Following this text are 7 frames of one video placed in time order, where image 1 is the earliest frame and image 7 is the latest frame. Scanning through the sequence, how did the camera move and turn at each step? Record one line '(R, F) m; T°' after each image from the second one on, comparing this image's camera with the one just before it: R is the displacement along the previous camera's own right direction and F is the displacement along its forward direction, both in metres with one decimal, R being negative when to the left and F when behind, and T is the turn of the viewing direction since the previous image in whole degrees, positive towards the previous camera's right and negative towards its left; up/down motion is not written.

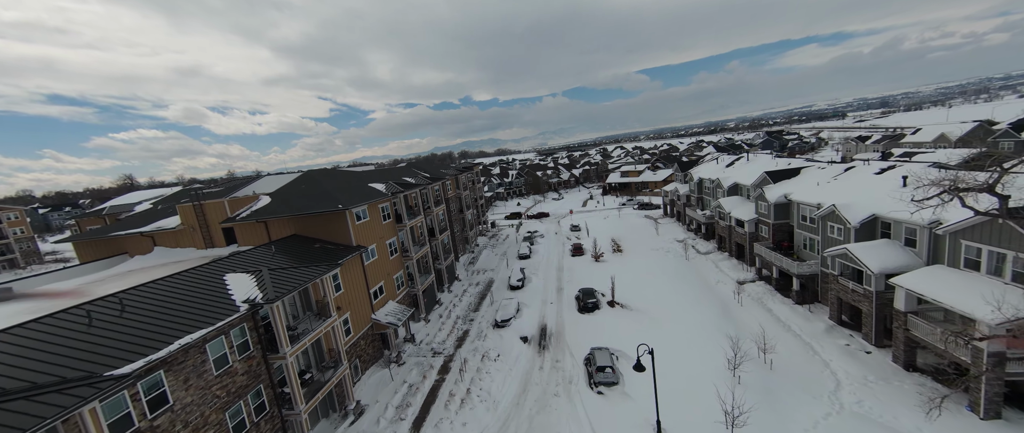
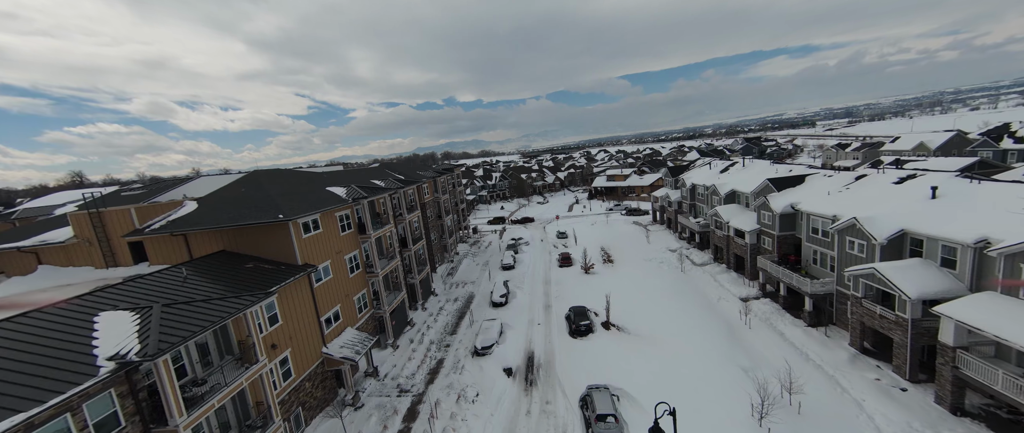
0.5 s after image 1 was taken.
(0.0, +3.1) m; +3°
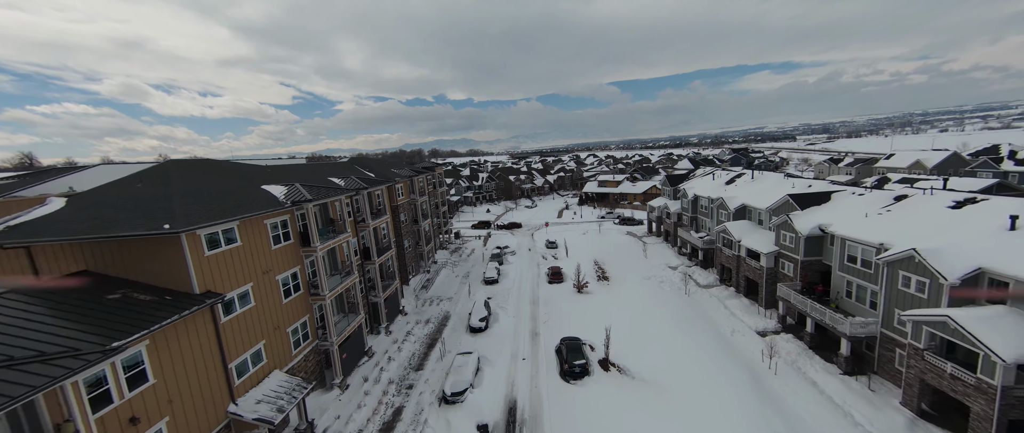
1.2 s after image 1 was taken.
(+0.1, +4.0) m; +2°
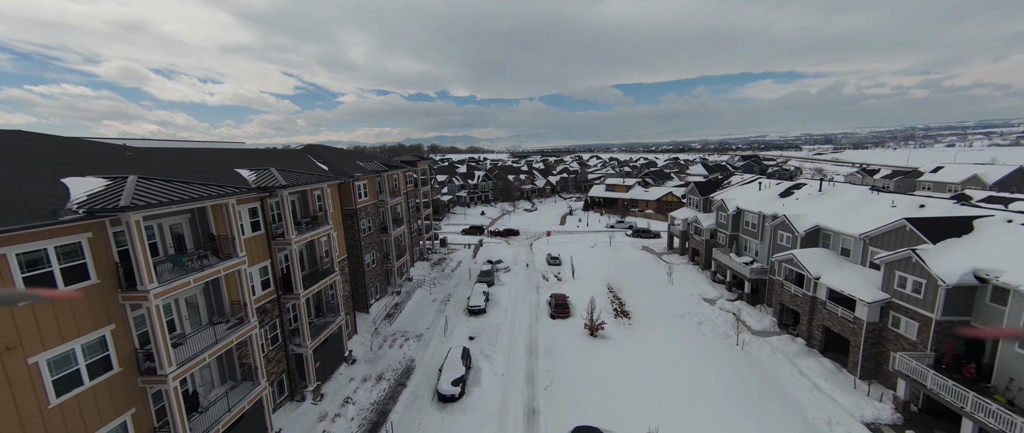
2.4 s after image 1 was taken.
(+0.3, +7.2) m; 0°
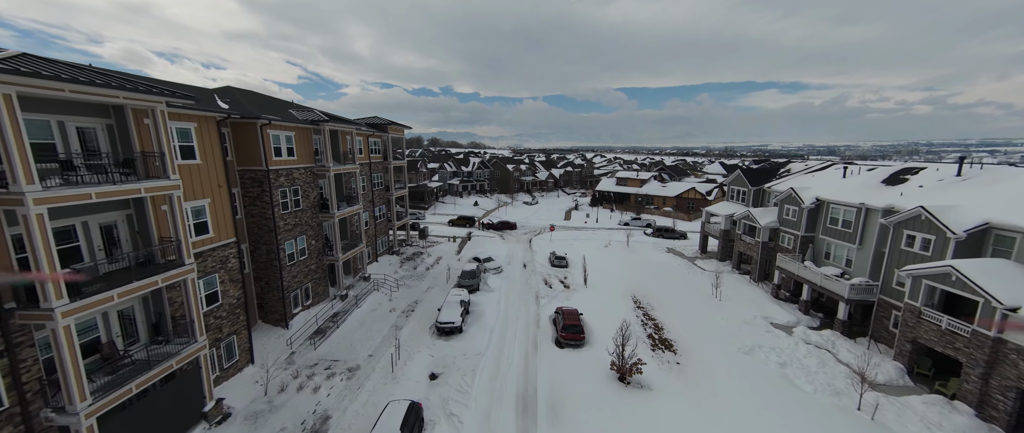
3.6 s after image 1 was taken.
(+0.3, +7.7) m; 0°
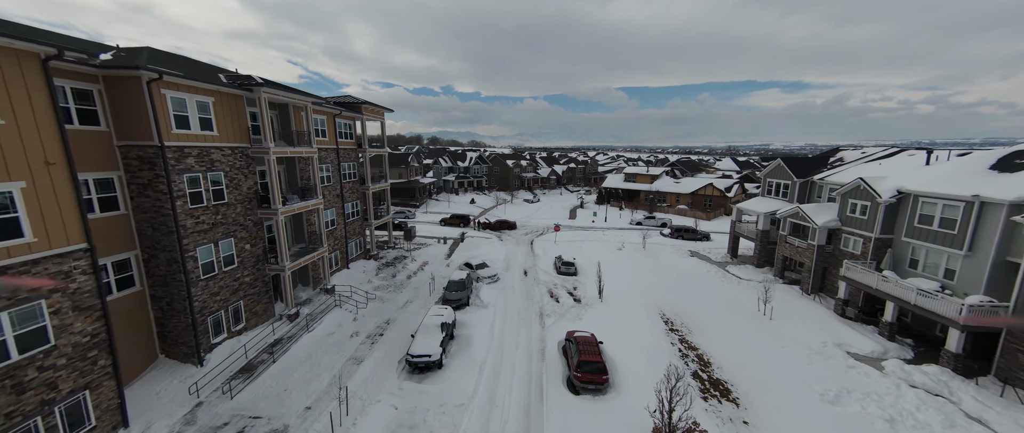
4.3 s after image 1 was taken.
(+0.2, +4.3) m; 0°
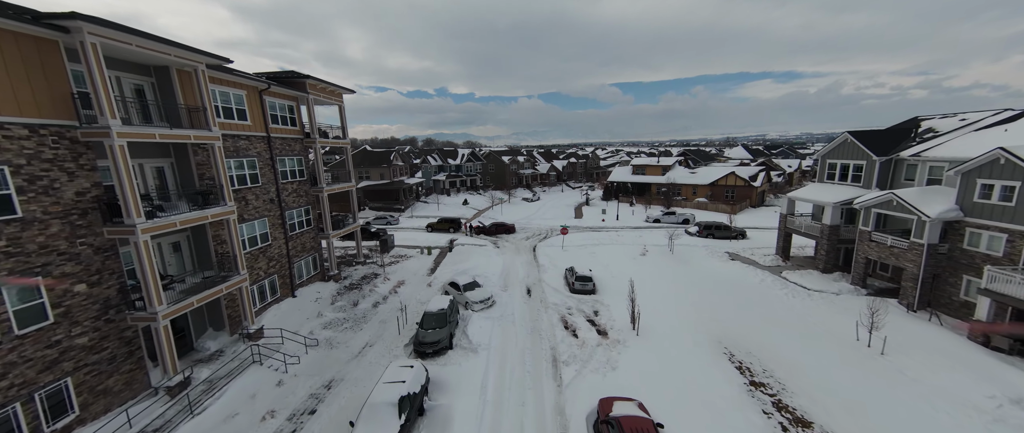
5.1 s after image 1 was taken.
(+0.1, +5.2) m; 0°
